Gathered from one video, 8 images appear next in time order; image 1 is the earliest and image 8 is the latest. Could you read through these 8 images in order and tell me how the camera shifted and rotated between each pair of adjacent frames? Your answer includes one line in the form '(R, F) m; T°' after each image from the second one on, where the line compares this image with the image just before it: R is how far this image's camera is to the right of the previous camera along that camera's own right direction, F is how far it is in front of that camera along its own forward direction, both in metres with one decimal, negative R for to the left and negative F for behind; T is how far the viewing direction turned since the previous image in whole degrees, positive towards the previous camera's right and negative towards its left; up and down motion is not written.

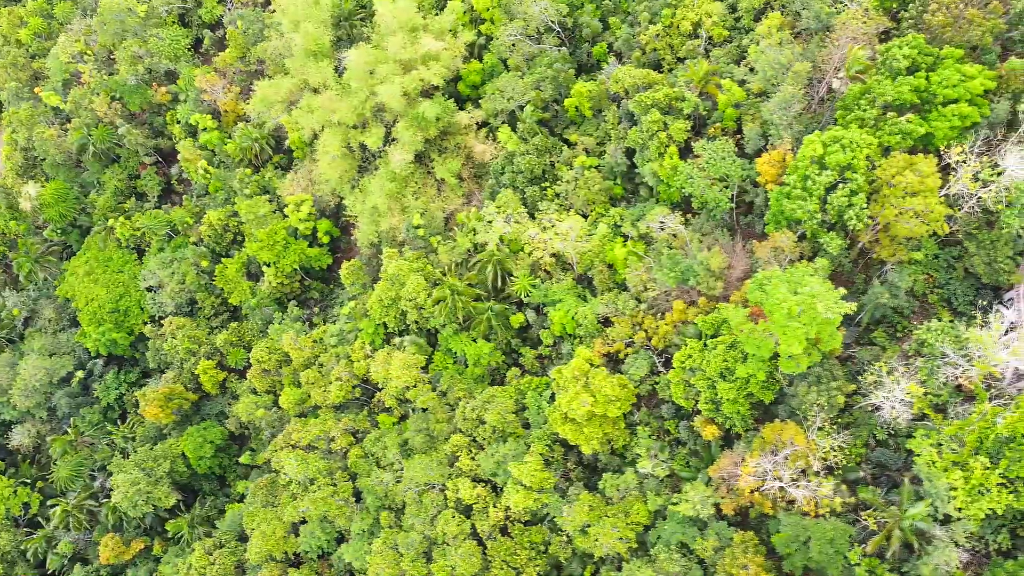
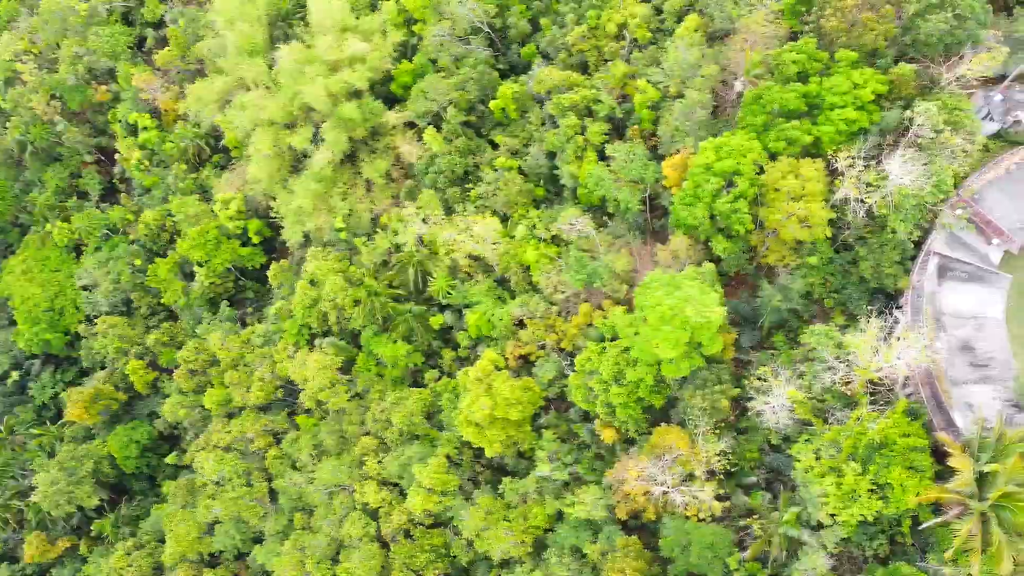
(+5.1, +0.1) m; 0°
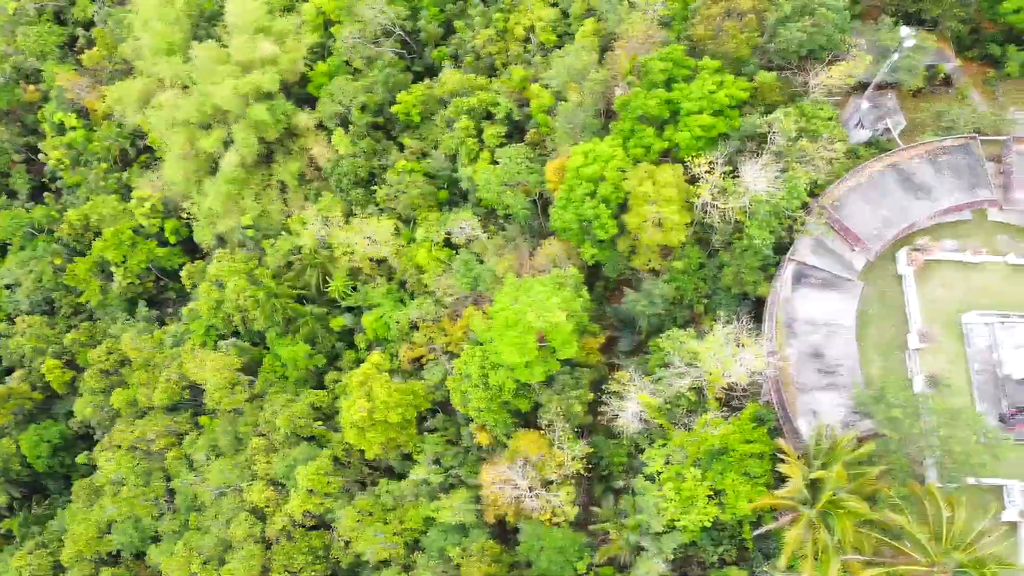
(+6.3, -0.1) m; 0°
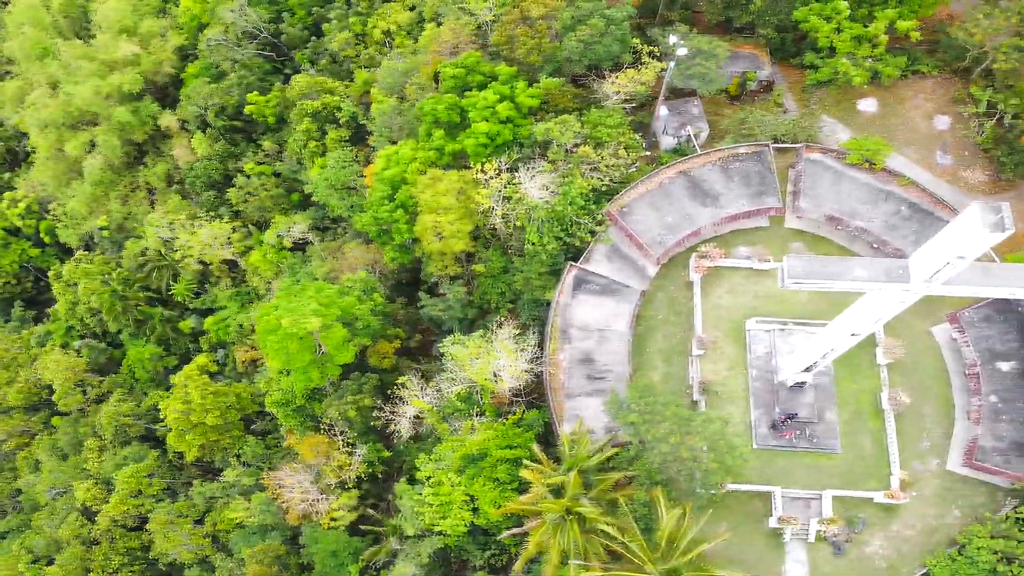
(+9.7, -0.2) m; 0°
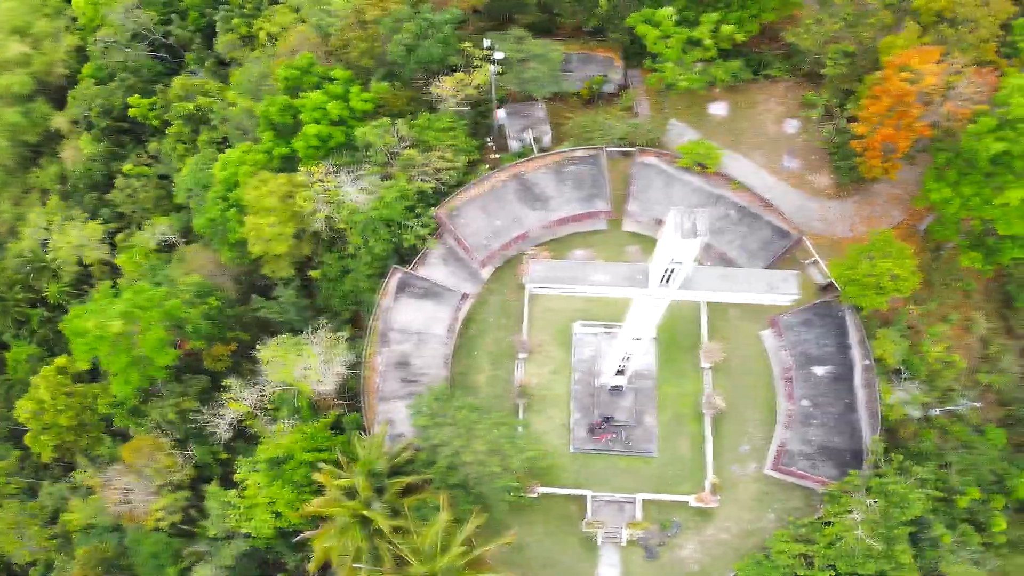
(+7.9, 0.0) m; 0°
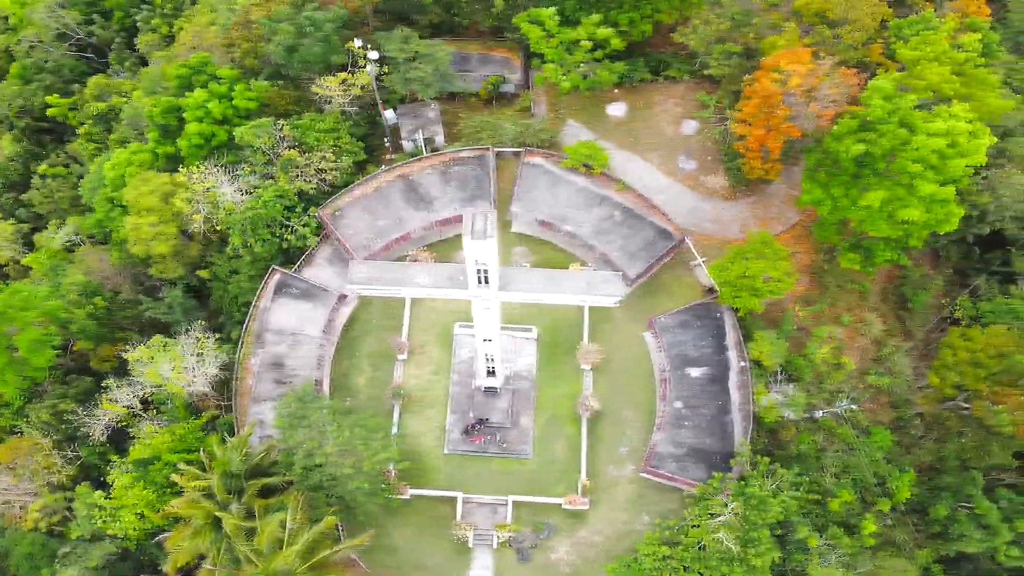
(+5.4, +0.1) m; 0°
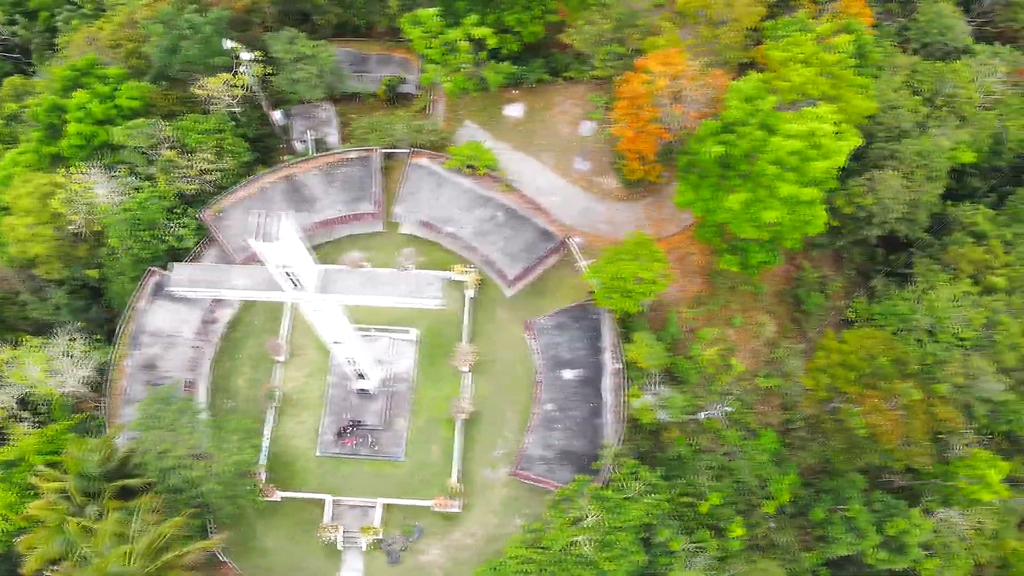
(+5.4, +0.1) m; 0°
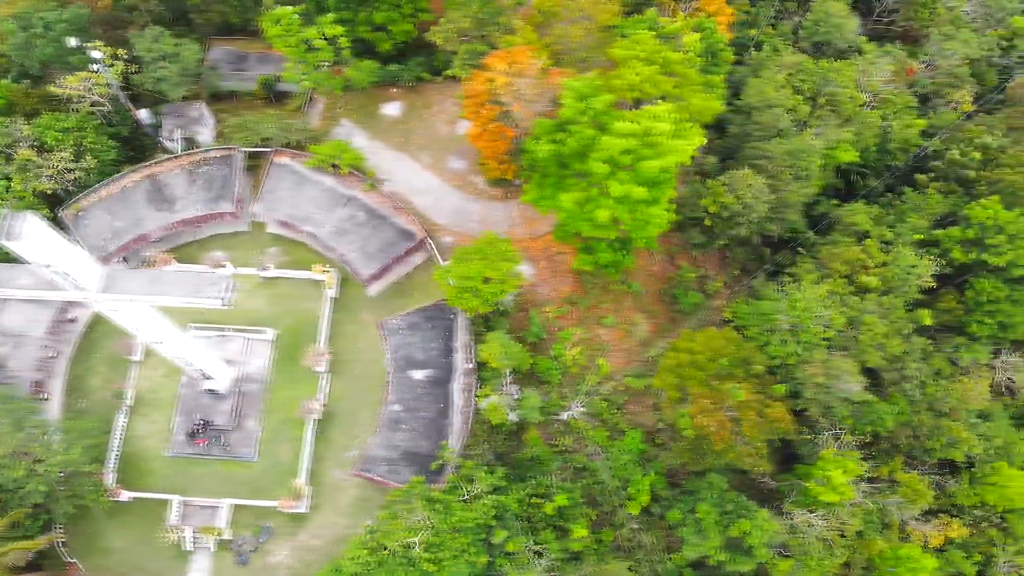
(+6.3, +0.1) m; 0°
